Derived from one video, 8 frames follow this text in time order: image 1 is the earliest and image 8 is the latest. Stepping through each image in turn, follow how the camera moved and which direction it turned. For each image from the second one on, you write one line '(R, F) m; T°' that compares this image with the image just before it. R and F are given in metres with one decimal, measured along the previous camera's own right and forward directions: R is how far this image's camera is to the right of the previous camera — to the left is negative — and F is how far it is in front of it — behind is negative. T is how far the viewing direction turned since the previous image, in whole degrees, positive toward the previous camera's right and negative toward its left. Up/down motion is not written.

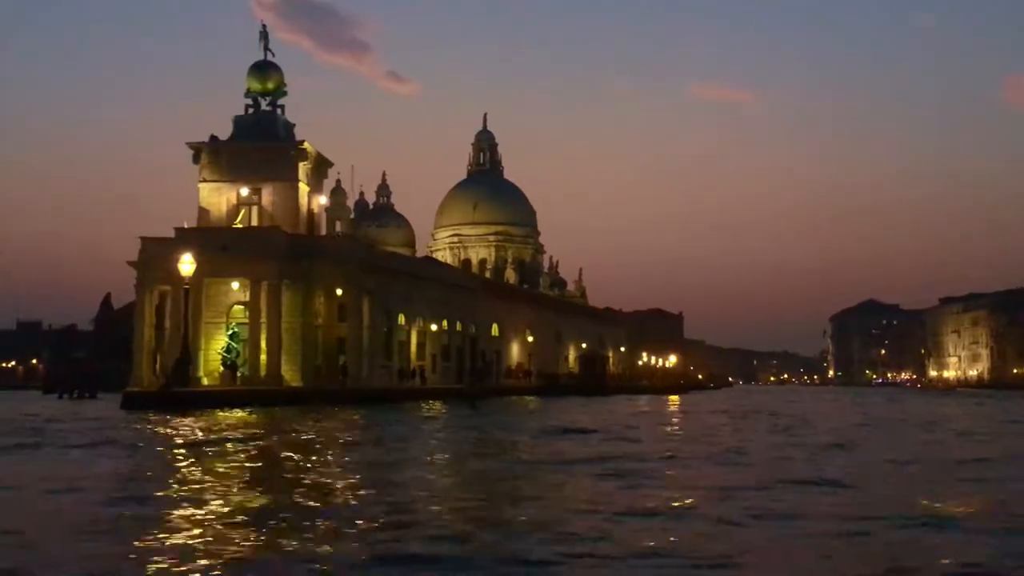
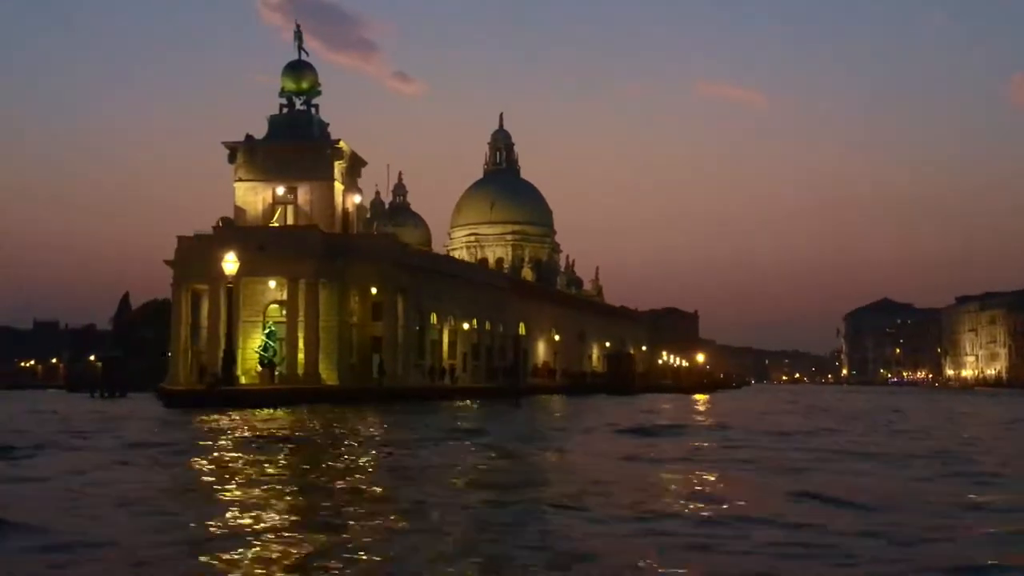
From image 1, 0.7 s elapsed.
(-1.1, 0.0) m; 0°
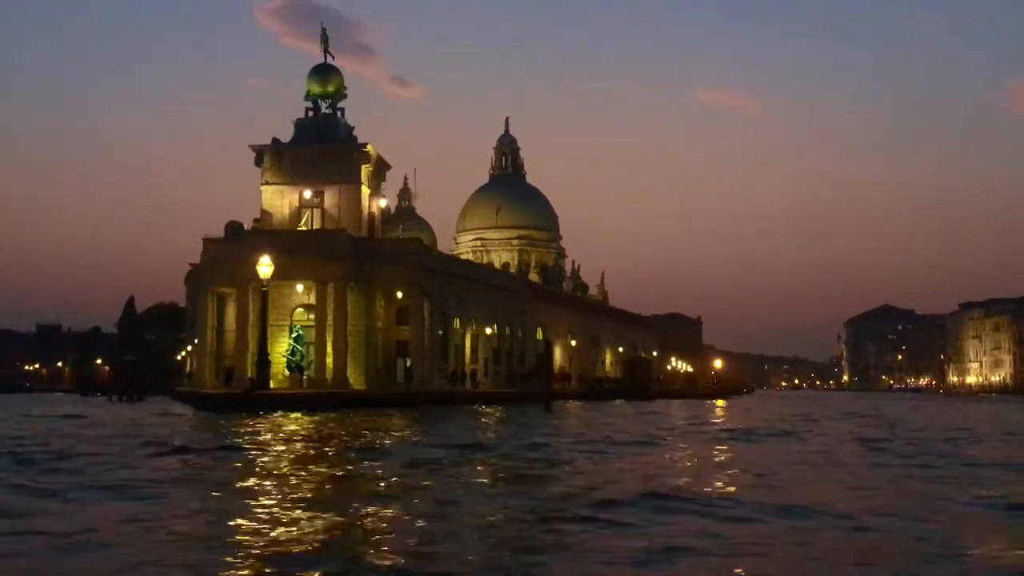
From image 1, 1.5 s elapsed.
(-1.2, +0.1) m; 0°
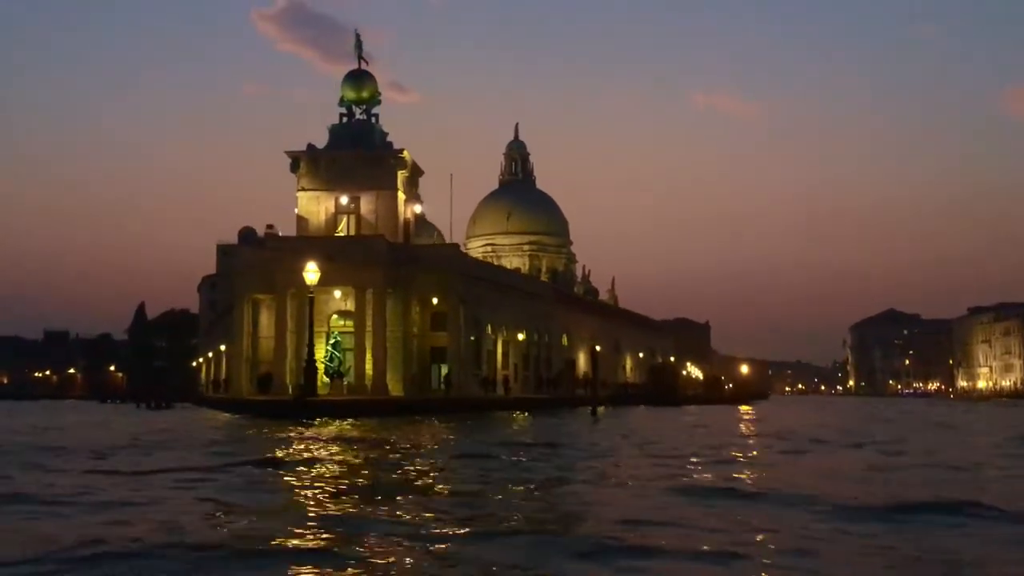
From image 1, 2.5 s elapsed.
(-1.6, +0.1) m; 0°
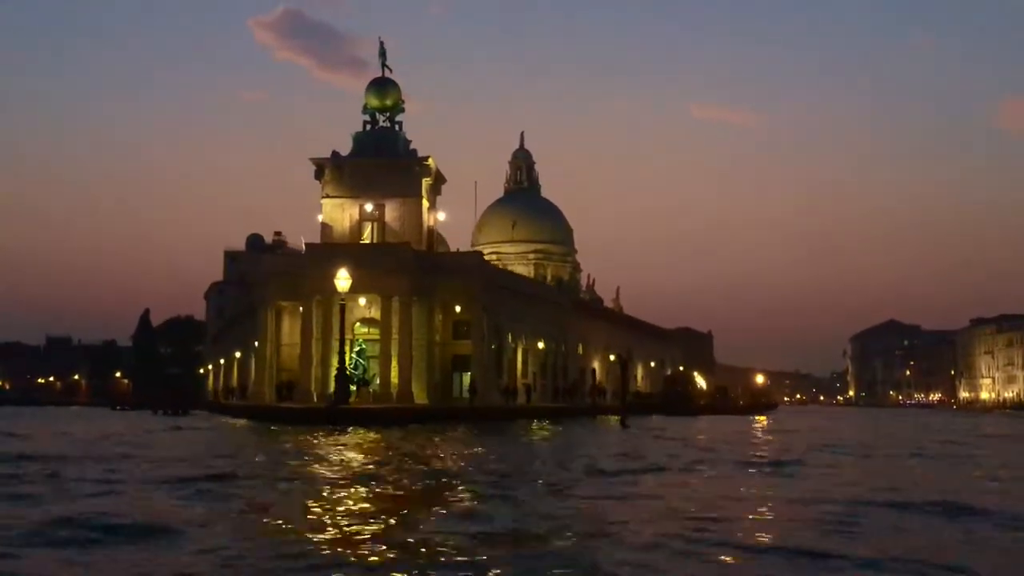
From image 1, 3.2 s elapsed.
(-1.1, 0.0) m; 0°
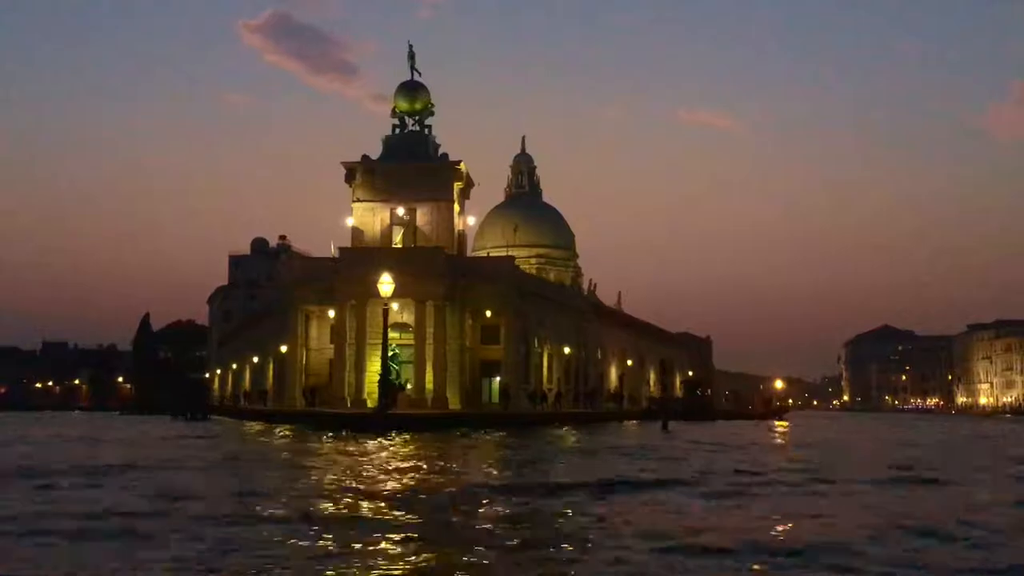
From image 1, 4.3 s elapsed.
(-1.8, +0.2) m; +1°
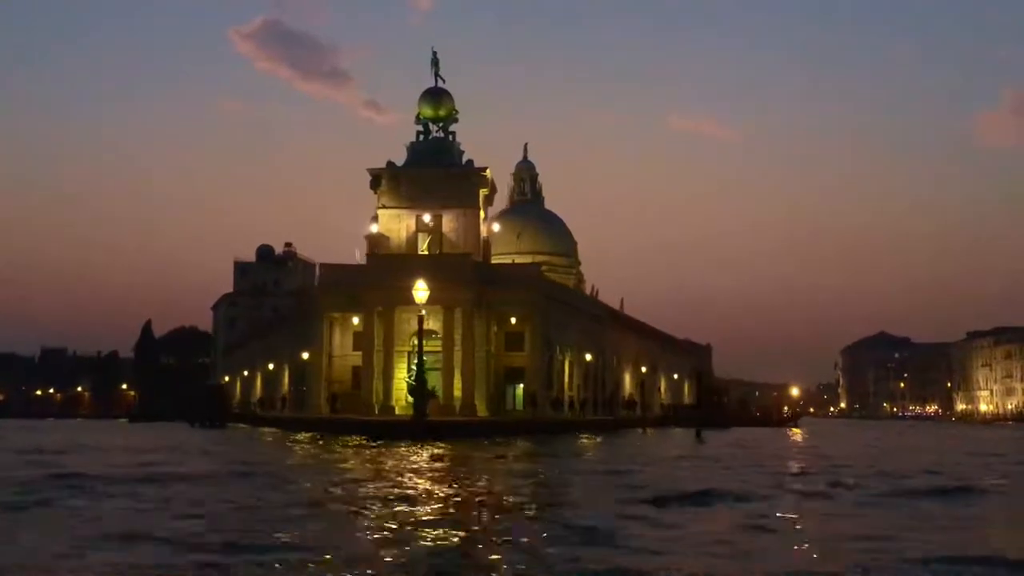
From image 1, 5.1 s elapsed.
(-1.4, +0.1) m; +1°
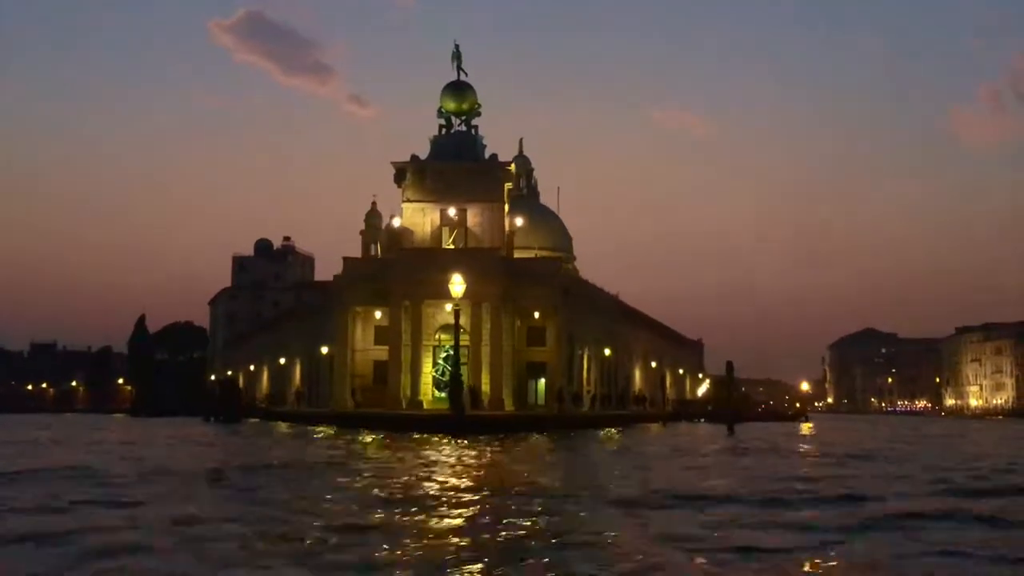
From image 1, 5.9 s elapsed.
(-1.7, +0.1) m; +1°
